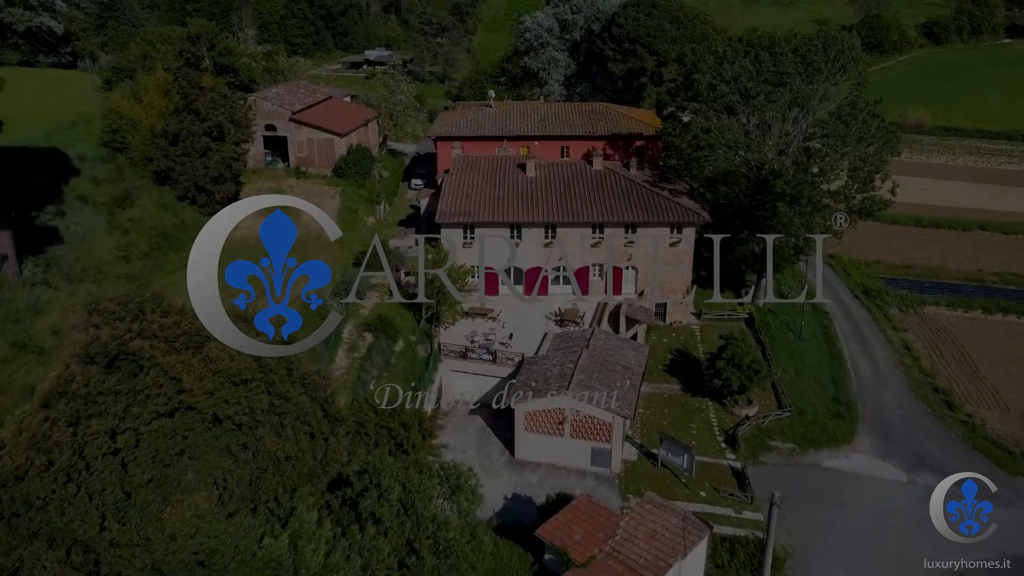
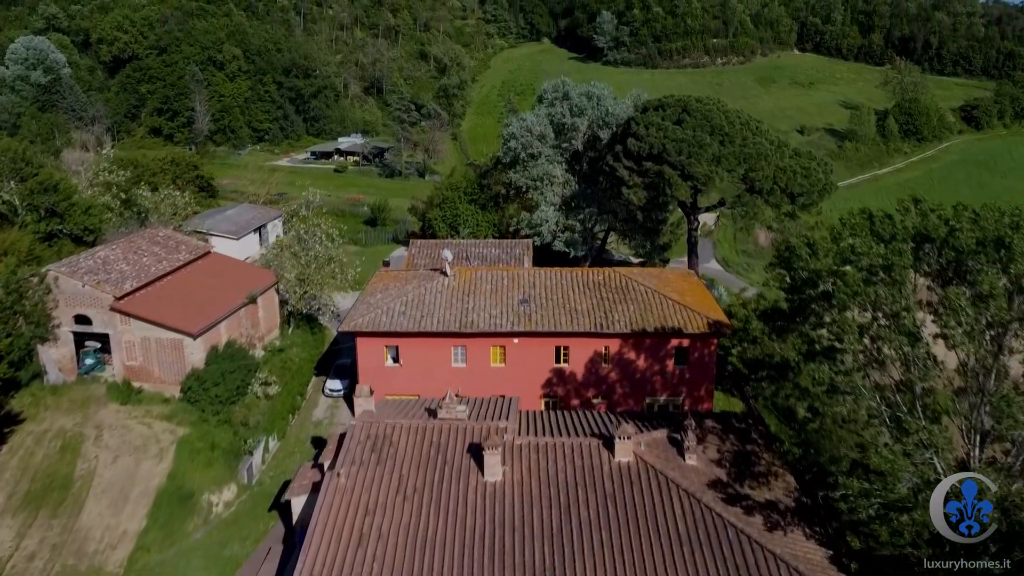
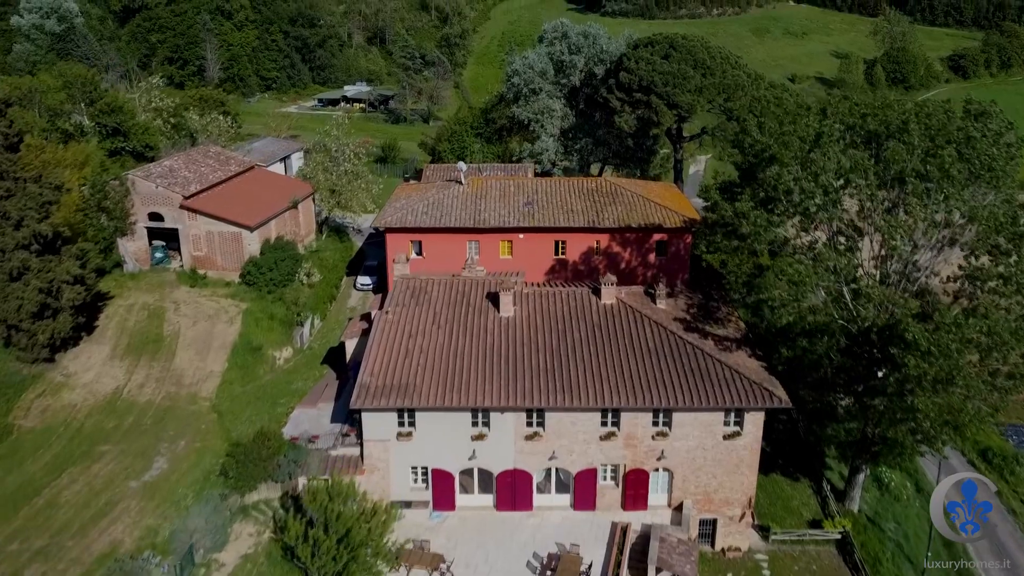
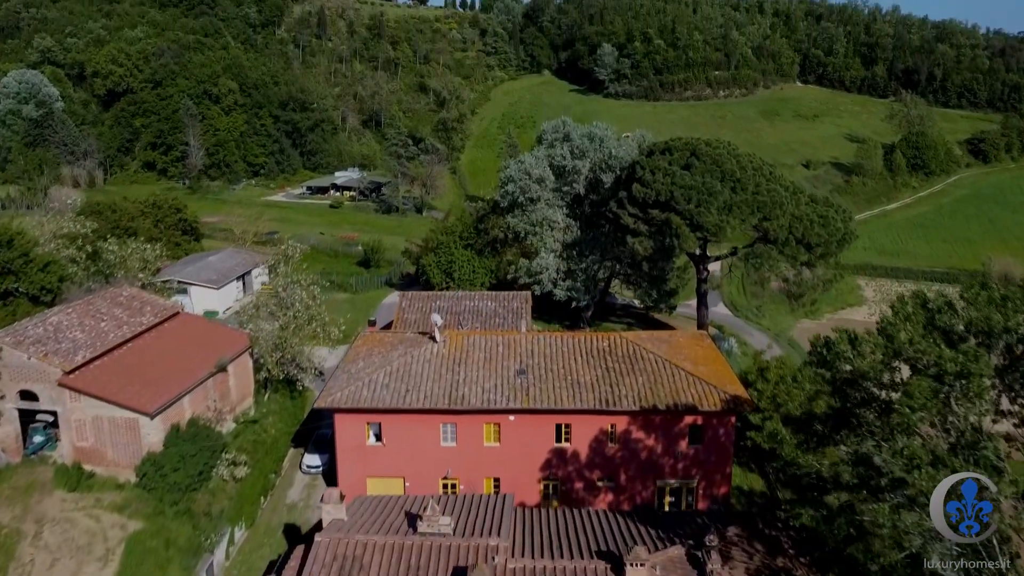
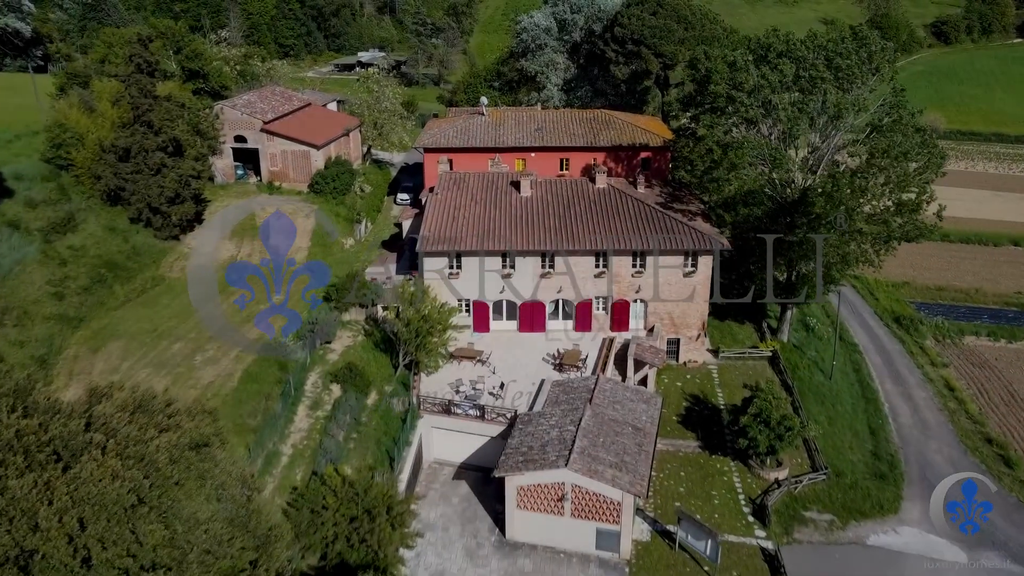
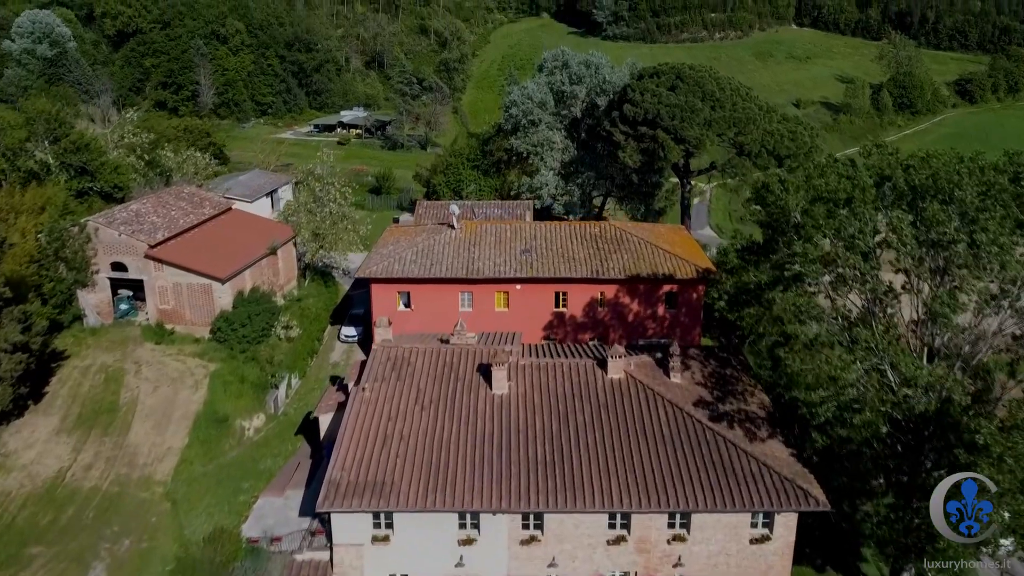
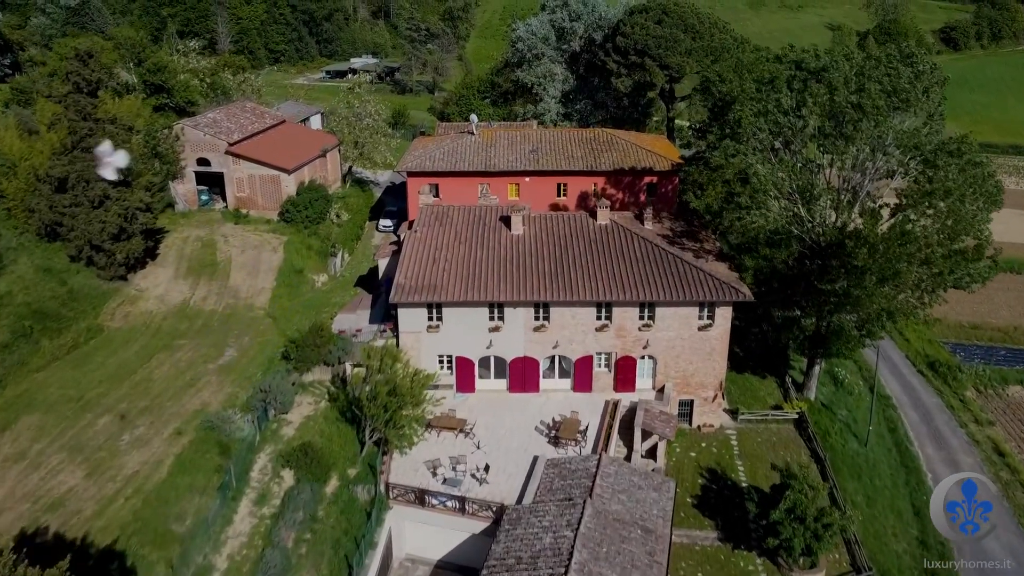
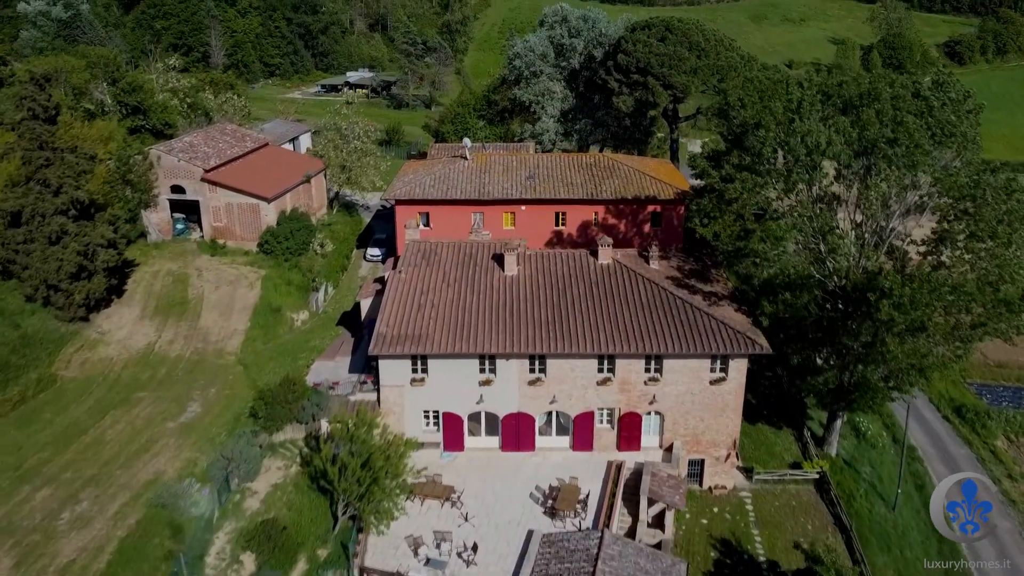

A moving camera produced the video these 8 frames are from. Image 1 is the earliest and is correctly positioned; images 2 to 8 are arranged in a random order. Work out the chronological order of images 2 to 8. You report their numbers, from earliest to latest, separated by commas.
5, 7, 8, 3, 6, 2, 4
